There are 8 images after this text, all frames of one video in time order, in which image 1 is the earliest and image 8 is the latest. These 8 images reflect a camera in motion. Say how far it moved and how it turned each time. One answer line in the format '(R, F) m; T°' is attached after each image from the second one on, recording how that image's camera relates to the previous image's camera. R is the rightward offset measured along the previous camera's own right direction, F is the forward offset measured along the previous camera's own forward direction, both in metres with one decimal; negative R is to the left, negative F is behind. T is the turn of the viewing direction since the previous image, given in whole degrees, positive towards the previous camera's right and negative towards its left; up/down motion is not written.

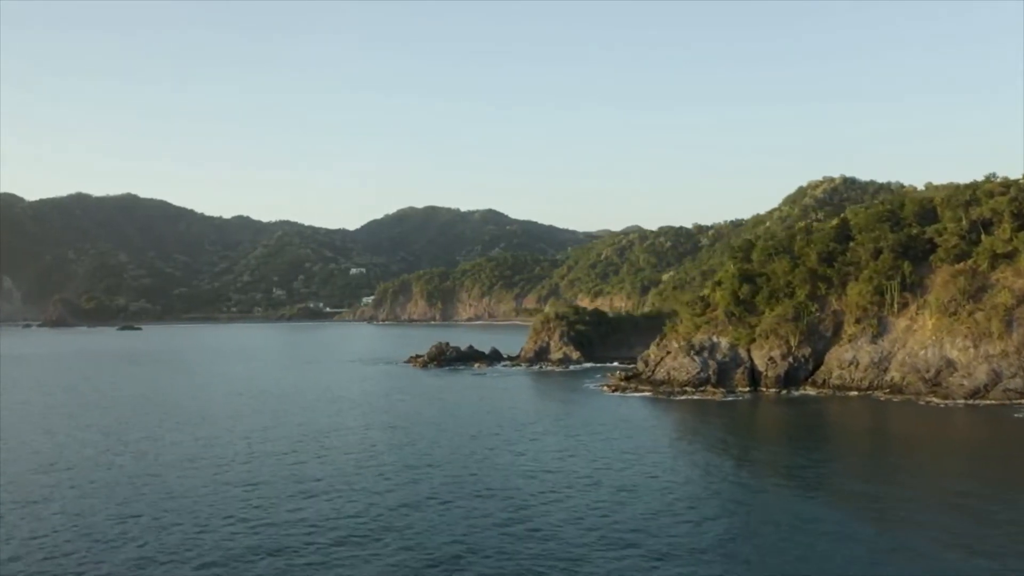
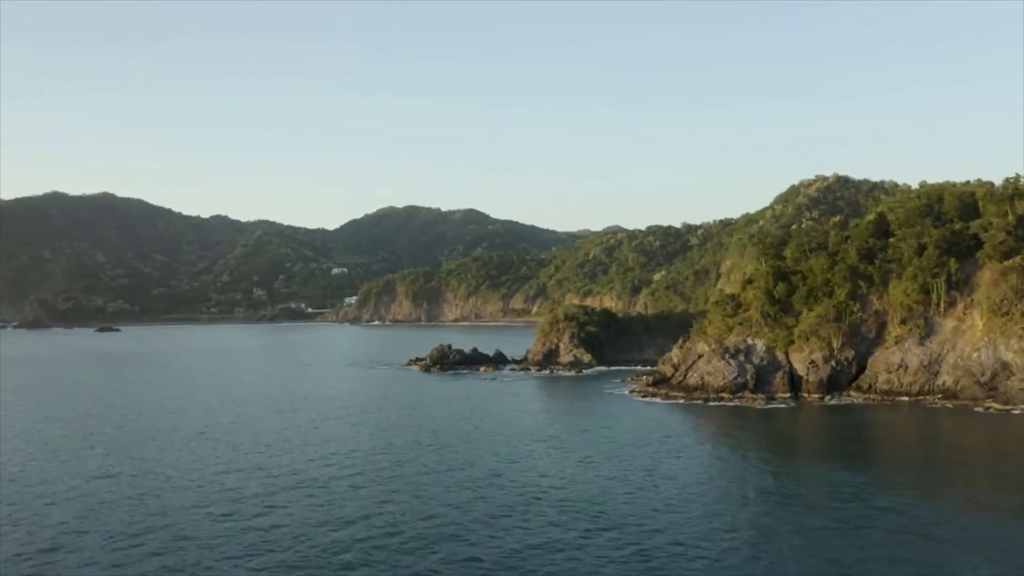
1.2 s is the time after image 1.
(-3.3, +5.2) m; +1°
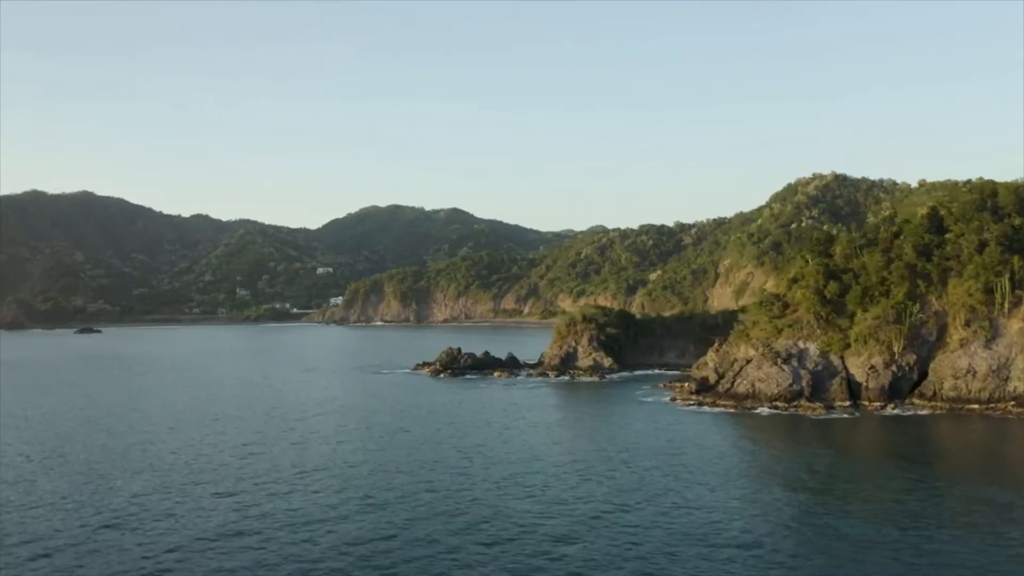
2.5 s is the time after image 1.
(-3.8, +5.3) m; +1°
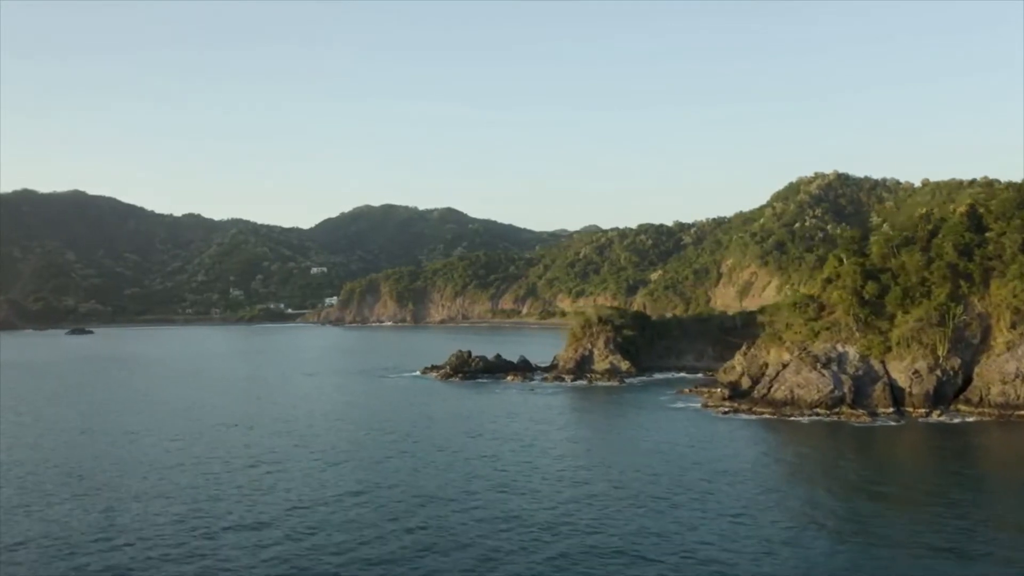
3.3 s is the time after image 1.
(-2.2, +3.1) m; +1°
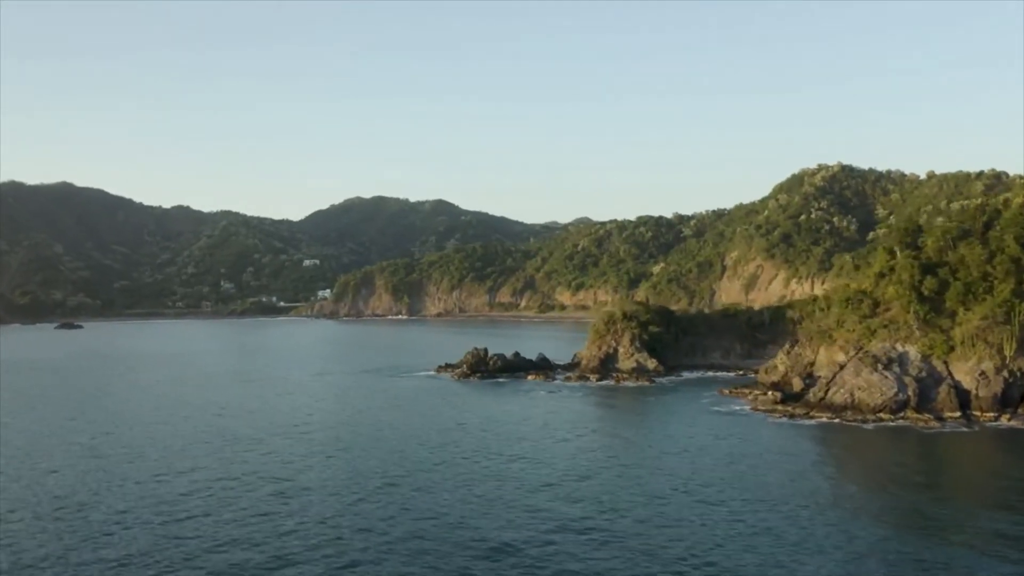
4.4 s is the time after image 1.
(-3.2, +4.0) m; +1°
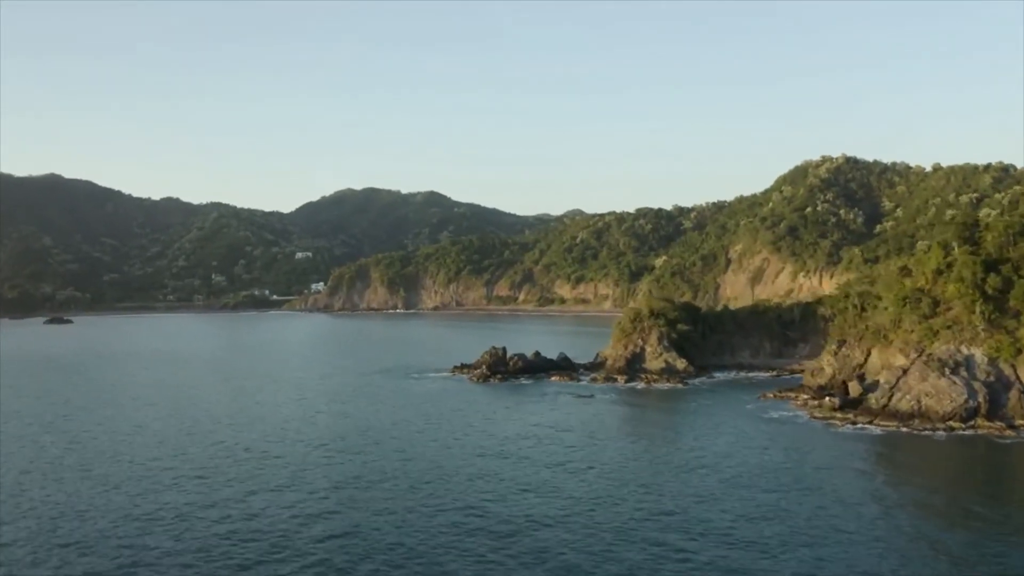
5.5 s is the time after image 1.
(-3.1, +3.9) m; +1°
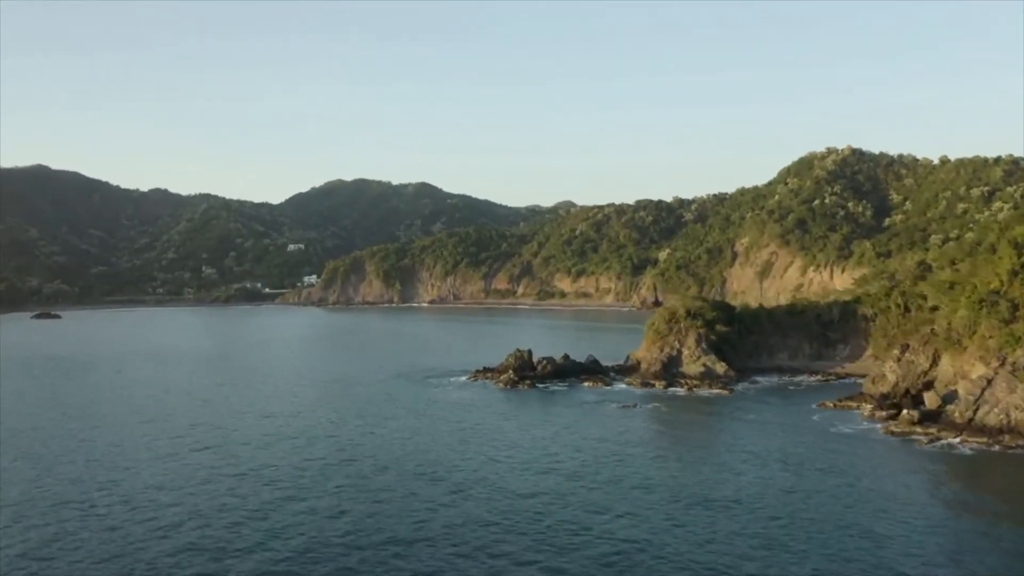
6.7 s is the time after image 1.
(-3.7, +4.3) m; +1°
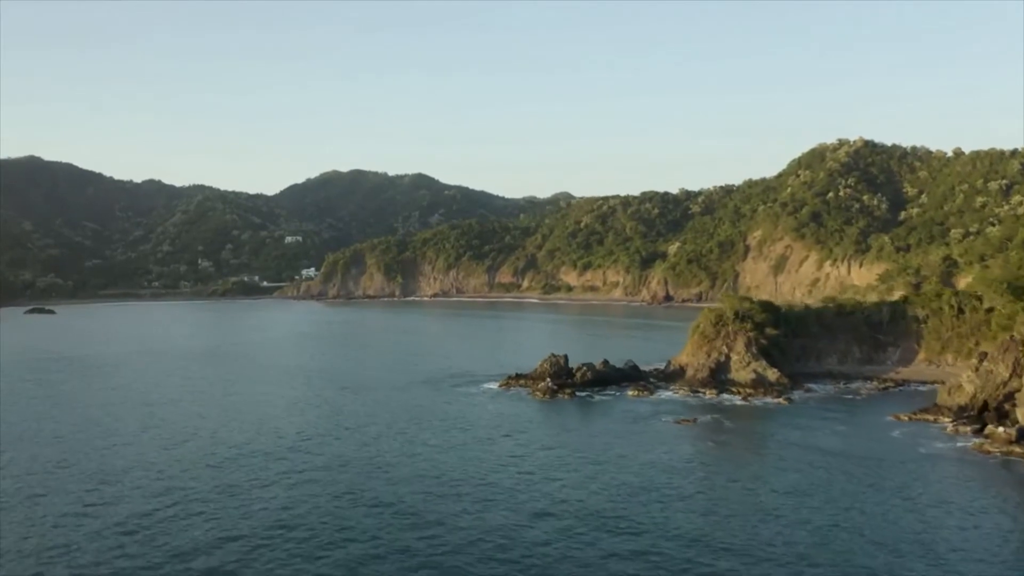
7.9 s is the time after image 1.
(-3.9, +3.9) m; 0°
